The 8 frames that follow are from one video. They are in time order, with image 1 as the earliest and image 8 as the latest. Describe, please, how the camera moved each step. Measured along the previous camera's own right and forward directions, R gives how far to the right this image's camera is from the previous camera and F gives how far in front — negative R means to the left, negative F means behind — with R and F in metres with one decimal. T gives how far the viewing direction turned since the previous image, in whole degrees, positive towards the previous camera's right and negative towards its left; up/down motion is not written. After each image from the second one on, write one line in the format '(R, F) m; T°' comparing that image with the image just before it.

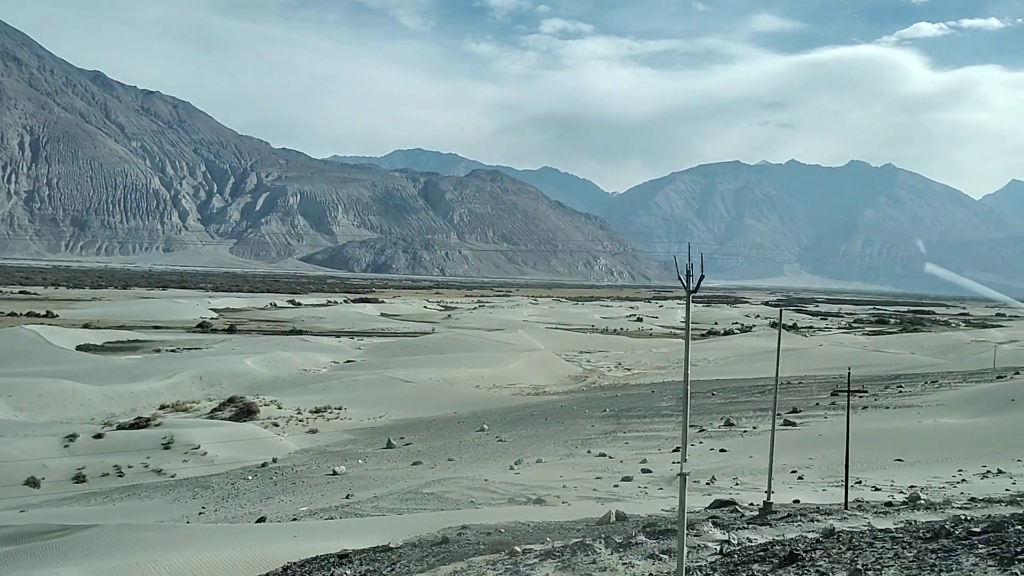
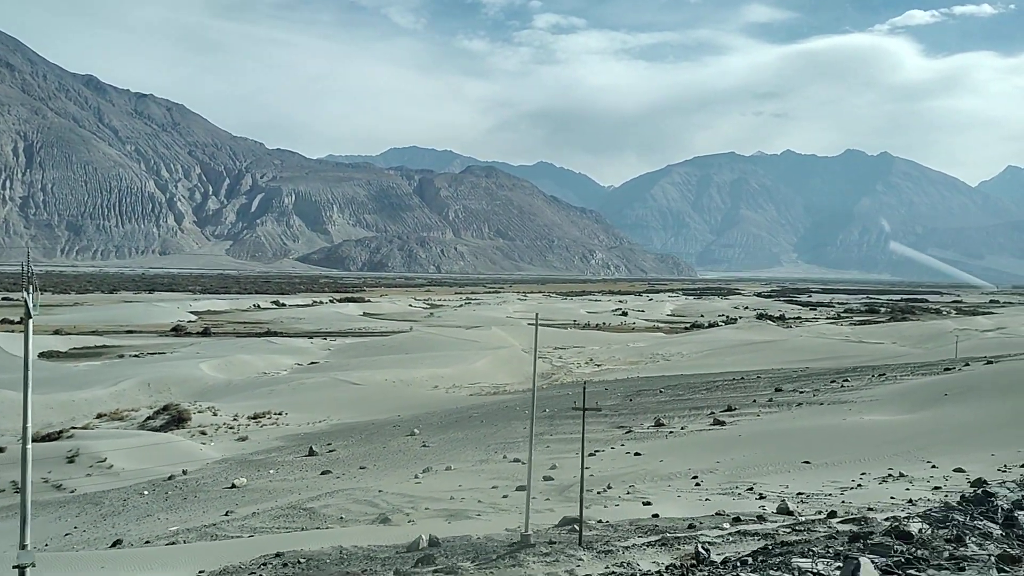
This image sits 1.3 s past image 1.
(+1.5, +0.6) m; 0°
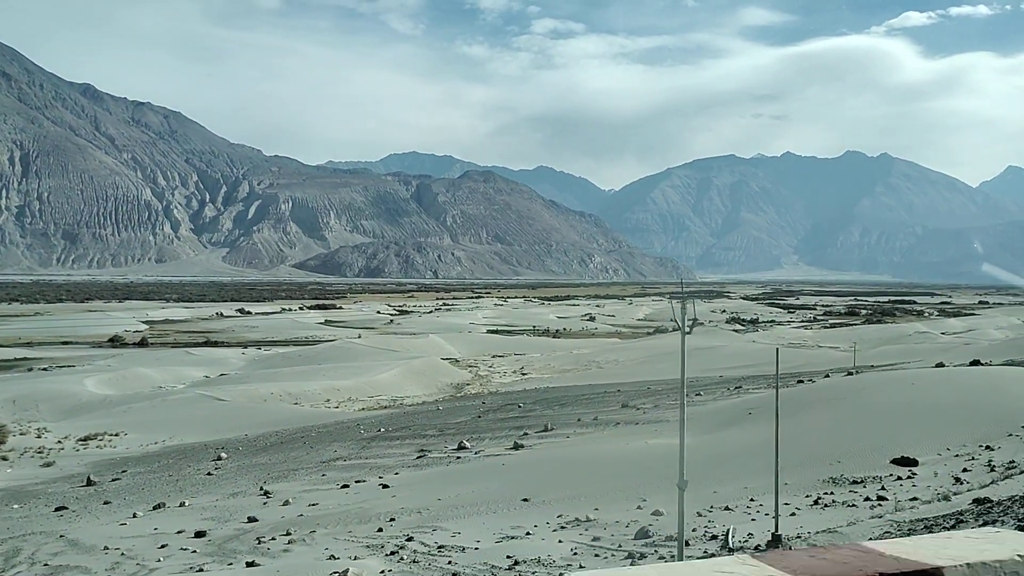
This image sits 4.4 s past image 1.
(+3.6, +1.4) m; 0°
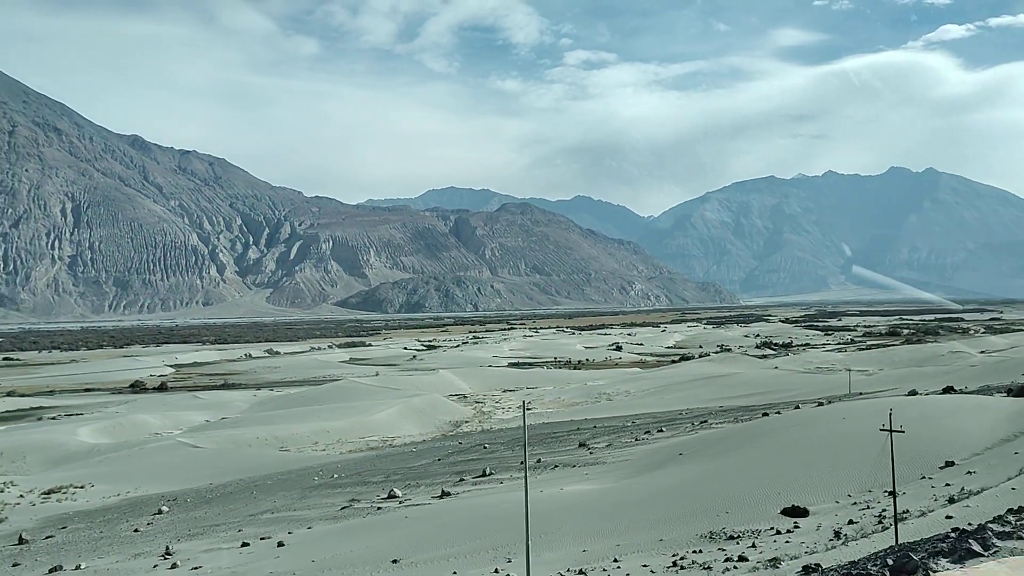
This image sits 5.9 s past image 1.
(+1.8, +0.7) m; -3°
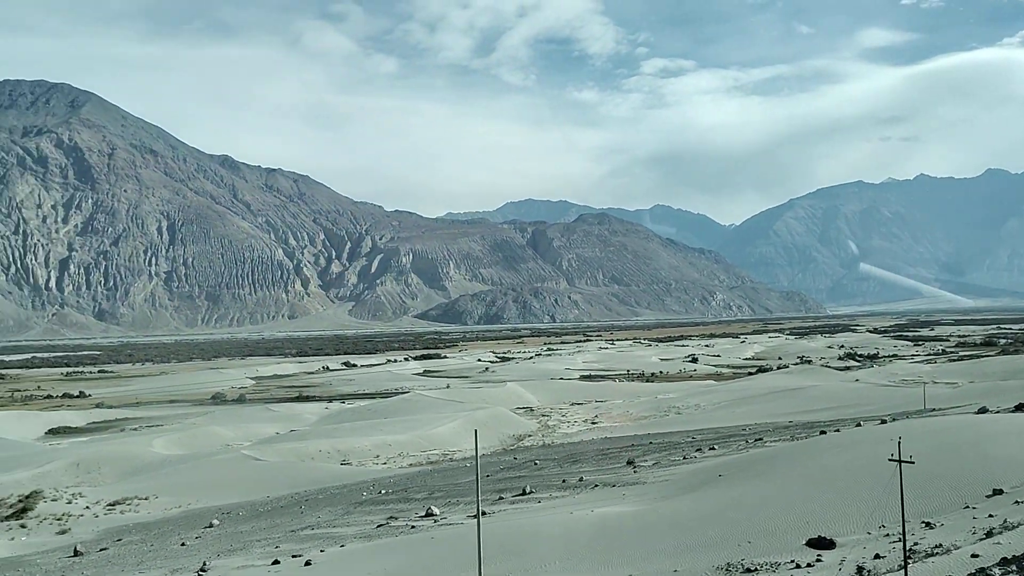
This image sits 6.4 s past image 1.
(+0.7, +0.3) m; -5°
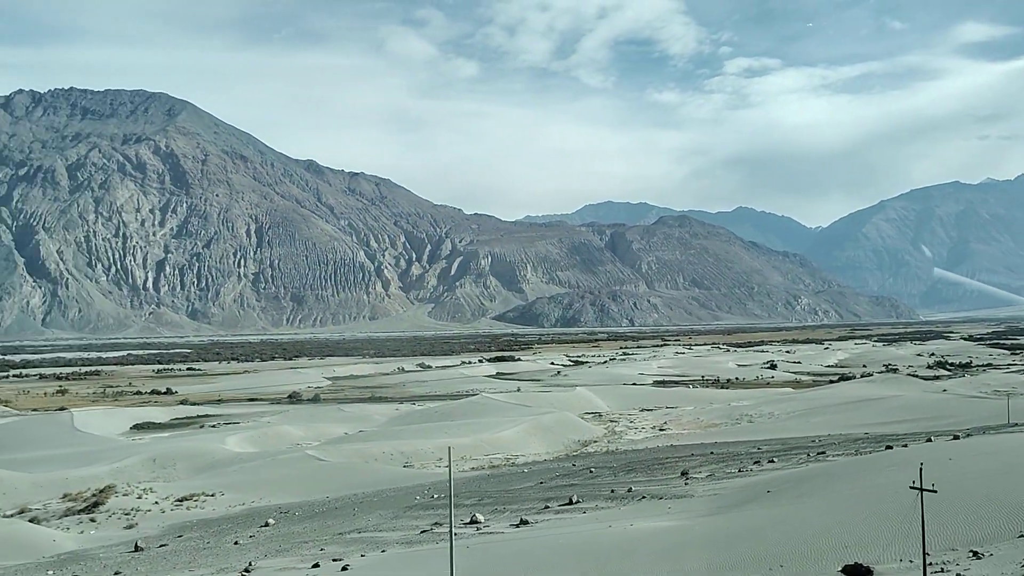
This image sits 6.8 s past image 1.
(+0.5, +0.2) m; -5°
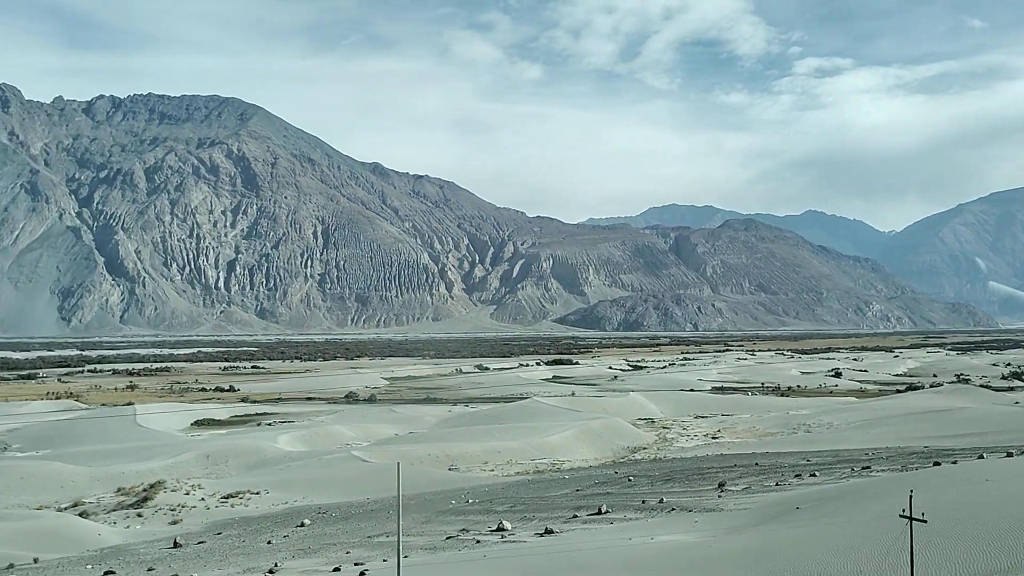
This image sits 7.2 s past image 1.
(+0.5, +0.2) m; -4°
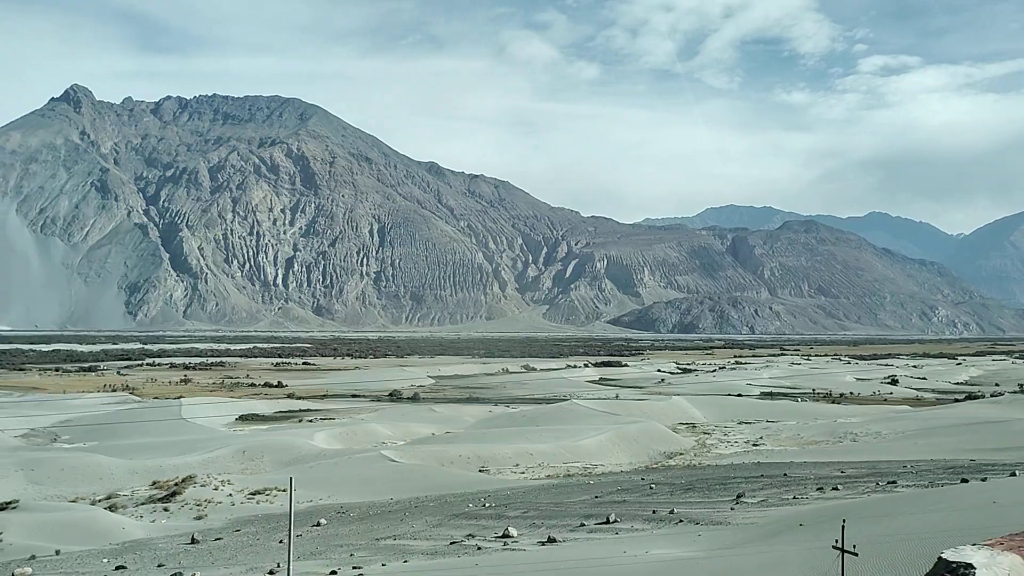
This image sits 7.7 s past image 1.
(+0.7, +0.2) m; -4°
